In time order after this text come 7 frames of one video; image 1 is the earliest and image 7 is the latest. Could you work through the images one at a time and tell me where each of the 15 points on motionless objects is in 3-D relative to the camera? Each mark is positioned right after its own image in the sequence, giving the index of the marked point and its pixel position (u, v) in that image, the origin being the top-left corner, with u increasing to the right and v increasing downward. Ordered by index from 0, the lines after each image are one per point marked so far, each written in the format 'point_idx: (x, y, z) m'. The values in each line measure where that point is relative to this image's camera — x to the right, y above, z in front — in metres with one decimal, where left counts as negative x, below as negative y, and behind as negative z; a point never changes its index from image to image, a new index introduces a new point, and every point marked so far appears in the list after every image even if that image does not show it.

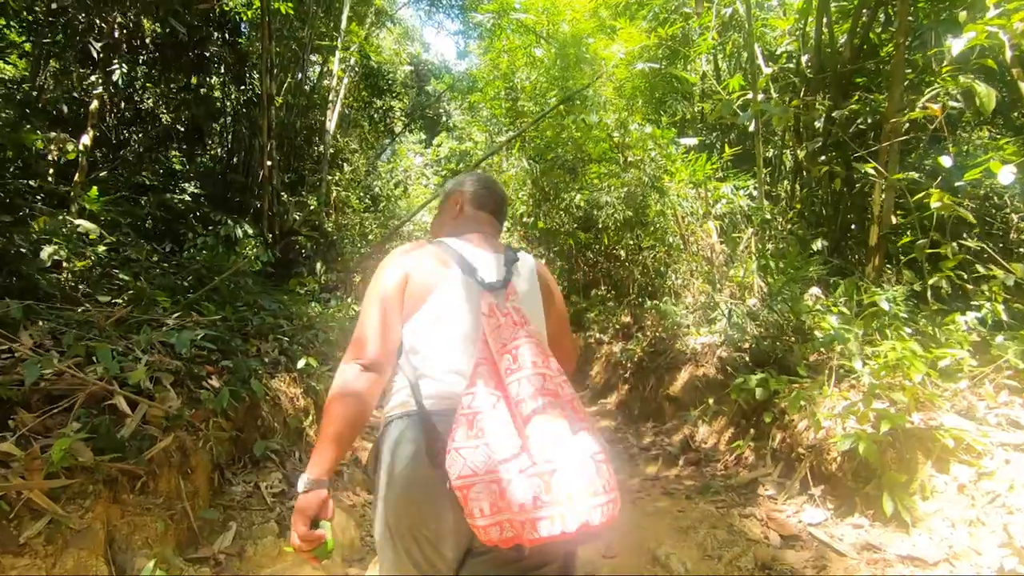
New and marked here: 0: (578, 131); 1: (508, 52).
0: (+0.7, +1.7, +5.8) m
1: (0.0, +3.3, +7.9) m
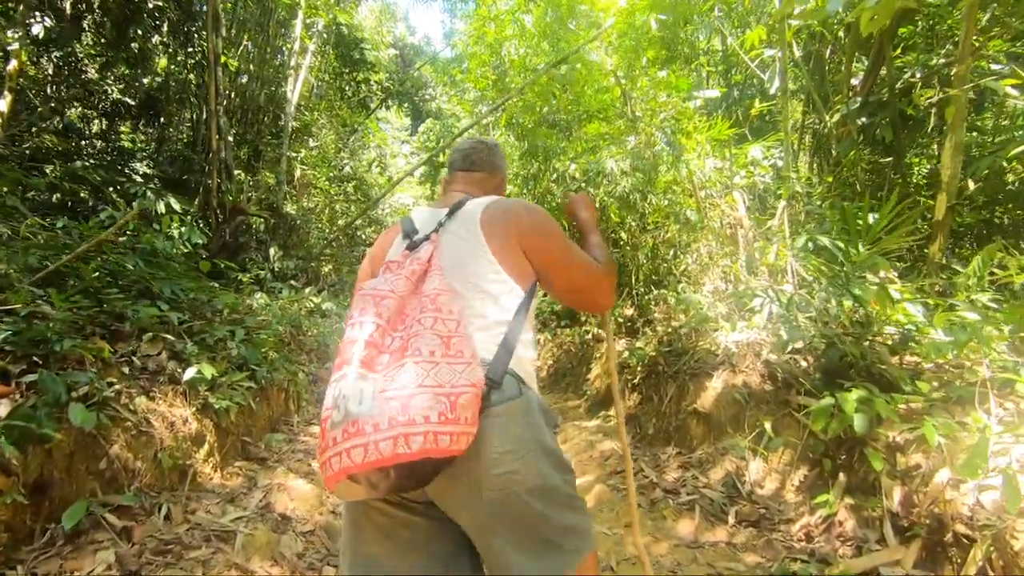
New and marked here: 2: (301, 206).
0: (+0.6, +1.9, +4.9) m
1: (-0.2, +3.4, +7.0) m
2: (-3.0, +1.2, +7.6) m
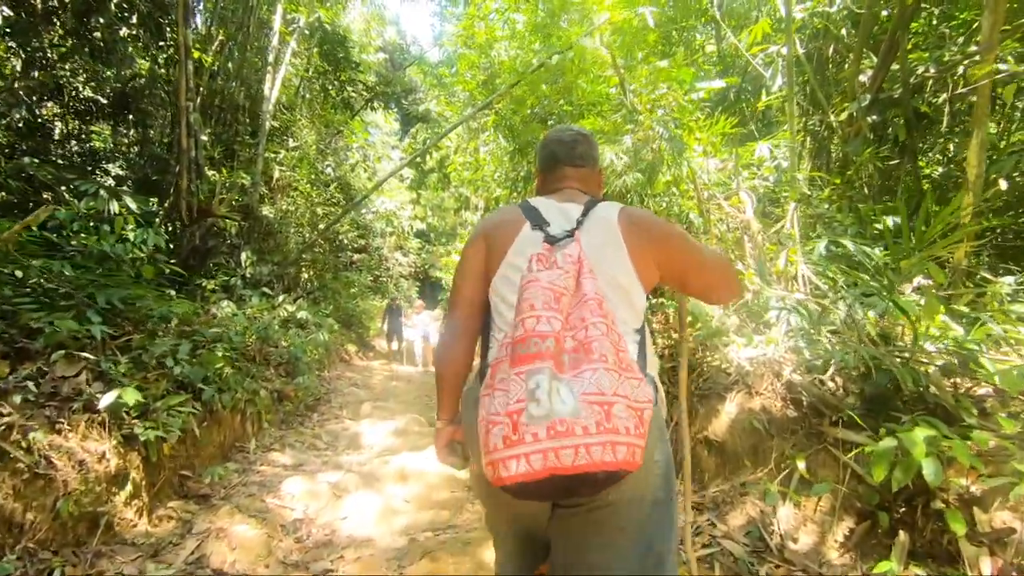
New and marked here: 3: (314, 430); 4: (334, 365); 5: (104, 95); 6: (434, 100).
0: (+0.5, +1.8, +4.6) m
1: (-0.4, +3.3, +6.7) m
2: (-3.1, +1.1, +7.2) m
3: (-1.4, -1.1, +3.9) m
4: (-2.2, -0.9, +6.6) m
5: (-4.5, +2.1, +5.8) m
6: (-1.5, +3.6, +10.1) m
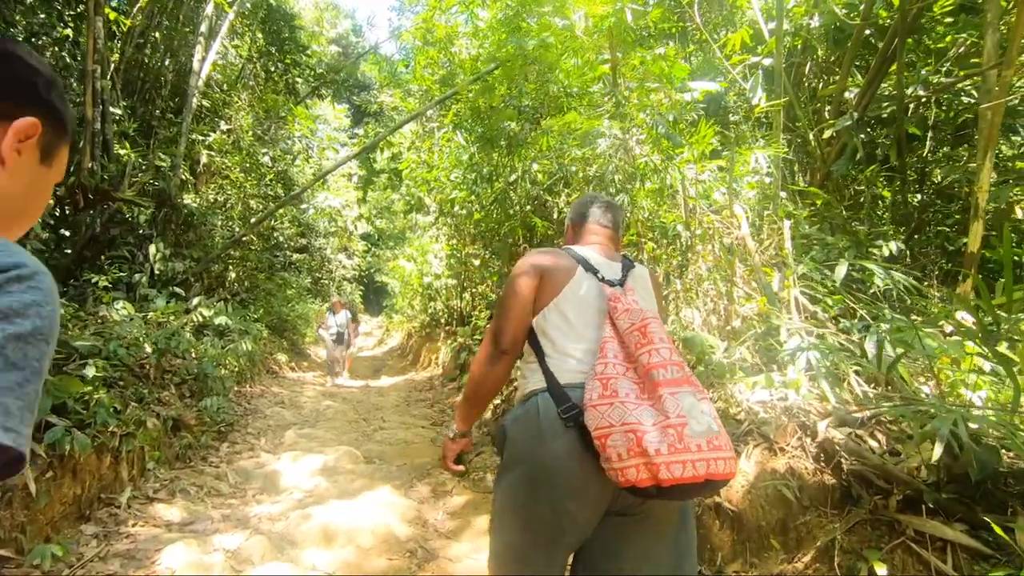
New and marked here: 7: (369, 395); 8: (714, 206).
0: (+0.2, +1.7, +4.1) m
1: (-0.8, +3.2, +6.2) m
2: (-3.6, +1.1, +6.4) m
3: (-1.7, -1.1, +3.2) m
4: (-2.7, -1.0, +5.8) m
5: (-4.8, +2.2, +4.9) m
6: (-2.2, +3.5, +9.5) m
7: (-1.5, -1.2, +5.8) m
8: (+1.2, +0.5, +3.2) m
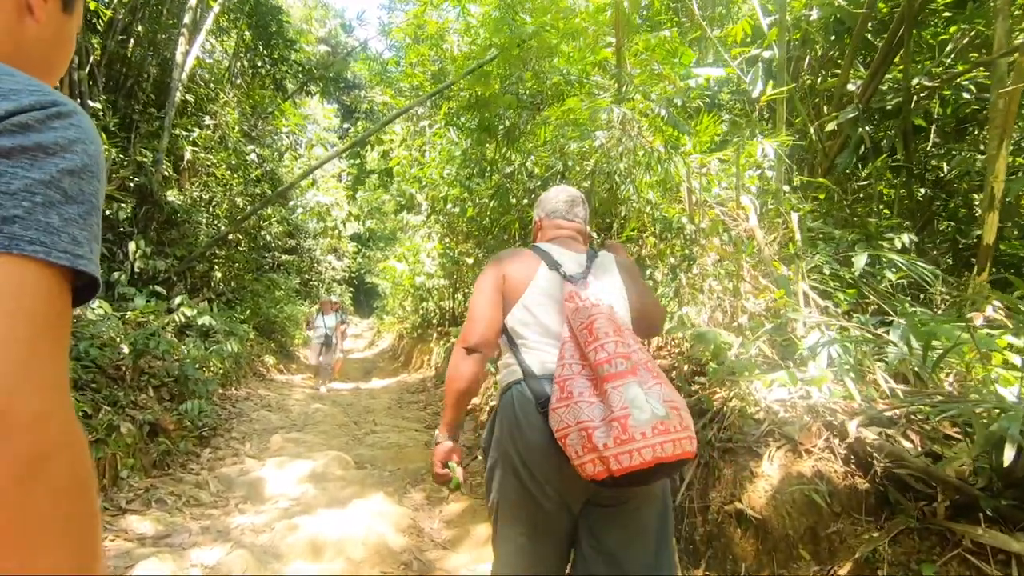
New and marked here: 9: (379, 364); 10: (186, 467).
0: (+0.2, +1.7, +4.0) m
1: (-0.8, +3.2, +6.0) m
2: (-3.7, +1.1, +6.2) m
3: (-1.8, -1.1, +3.0) m
4: (-2.8, -1.0, +5.6) m
5: (-4.9, +2.2, +4.6) m
6: (-2.3, +3.5, +9.3) m
7: (-1.6, -1.1, +5.6) m
8: (+1.2, +0.5, +3.1) m
9: (-2.6, -1.5, +10.3) m
10: (-1.9, -1.0, +3.2) m
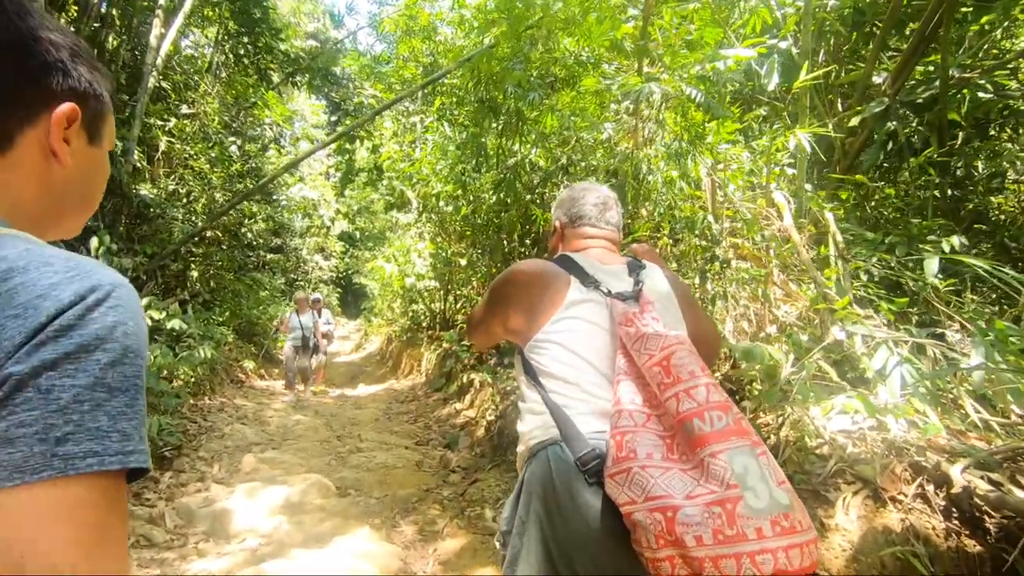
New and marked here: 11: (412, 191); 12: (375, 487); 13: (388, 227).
0: (+0.2, +1.7, +3.7) m
1: (-0.8, +3.2, +5.7) m
2: (-3.7, +1.1, +5.8) m
3: (-1.7, -1.1, +2.7) m
4: (-2.8, -1.0, +5.2) m
5: (-4.9, +2.2, +4.2) m
6: (-2.4, +3.4, +9.0) m
7: (-1.6, -1.2, +5.3) m
8: (+1.2, +0.5, +2.8) m
9: (-2.7, -1.5, +10.0) m
10: (-1.9, -1.1, +2.8) m
11: (-1.3, +1.3, +7.0) m
12: (-0.7, -1.0, +2.8) m
13: (-2.2, +1.1, +9.6) m
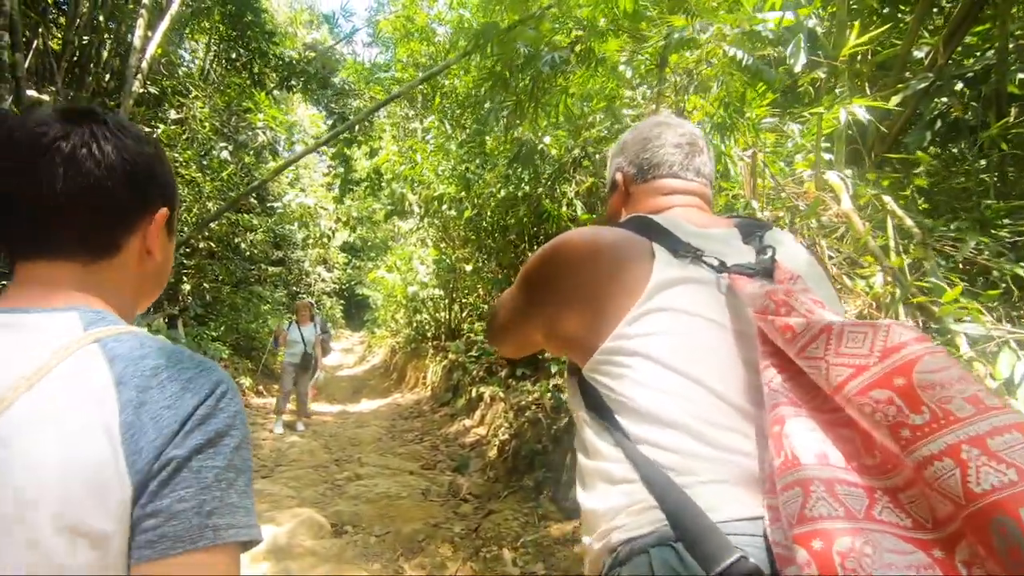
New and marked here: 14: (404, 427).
0: (+0.2, +1.6, +3.4) m
1: (-0.8, +3.1, +5.4) m
2: (-3.7, +0.9, +5.5) m
3: (-1.6, -1.1, +2.3) m
4: (-2.7, -1.1, +4.9) m
5: (-4.8, +2.1, +4.0) m
6: (-2.4, +3.3, +8.7) m
7: (-1.5, -1.2, +4.9) m
8: (+1.3, +0.5, +2.5) m
9: (-2.5, -1.7, +9.6) m
10: (-1.8, -1.1, +2.5) m
11: (-1.2, +1.2, +6.7) m
12: (-0.6, -1.1, +2.5) m
13: (-2.1, +0.9, +9.3) m
14: (-1.0, -1.2, +4.8) m
